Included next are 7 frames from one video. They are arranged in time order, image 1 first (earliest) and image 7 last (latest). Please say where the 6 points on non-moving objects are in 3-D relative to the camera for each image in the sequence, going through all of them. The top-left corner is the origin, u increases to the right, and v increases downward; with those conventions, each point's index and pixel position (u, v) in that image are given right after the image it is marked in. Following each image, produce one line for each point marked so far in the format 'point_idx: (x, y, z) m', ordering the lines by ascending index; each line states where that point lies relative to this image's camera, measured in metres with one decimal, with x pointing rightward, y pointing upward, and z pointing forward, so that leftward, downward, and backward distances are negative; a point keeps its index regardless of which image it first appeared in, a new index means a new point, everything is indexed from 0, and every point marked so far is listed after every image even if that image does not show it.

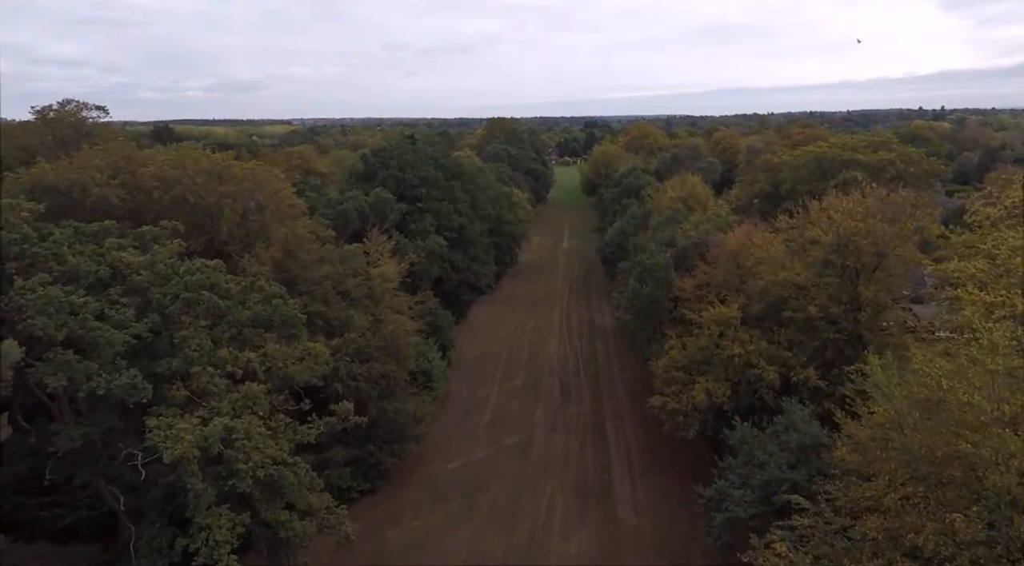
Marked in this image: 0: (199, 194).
0: (-8.1, +2.3, +19.3) m
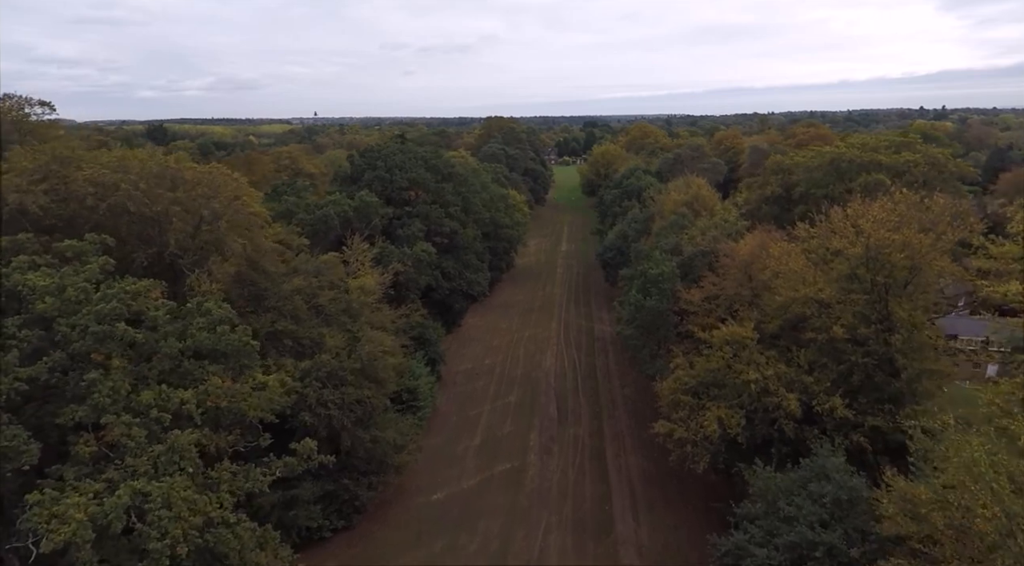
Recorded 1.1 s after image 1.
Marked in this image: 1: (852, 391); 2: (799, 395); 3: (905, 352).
0: (-8.4, +1.9, +17.0) m
1: (+8.9, -2.8, +19.6) m
2: (+7.5, -2.9, +19.5) m
3: (+10.0, -1.8, +18.9) m
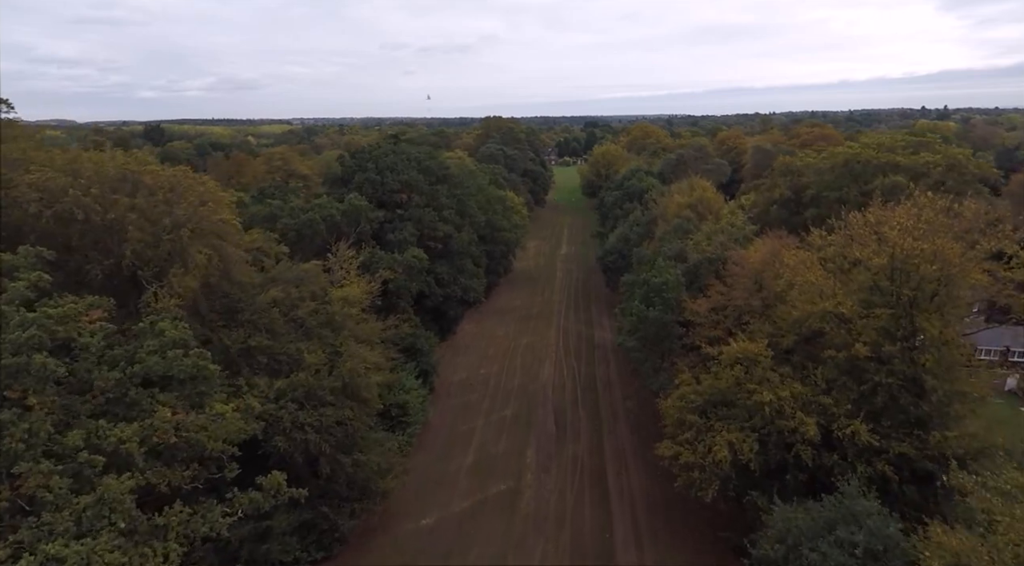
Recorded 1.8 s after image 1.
0: (-8.6, +1.5, +15.4) m
1: (+8.7, -3.2, +18.0) m
2: (+7.3, -3.2, +17.9) m
3: (+9.8, -2.1, +17.3) m
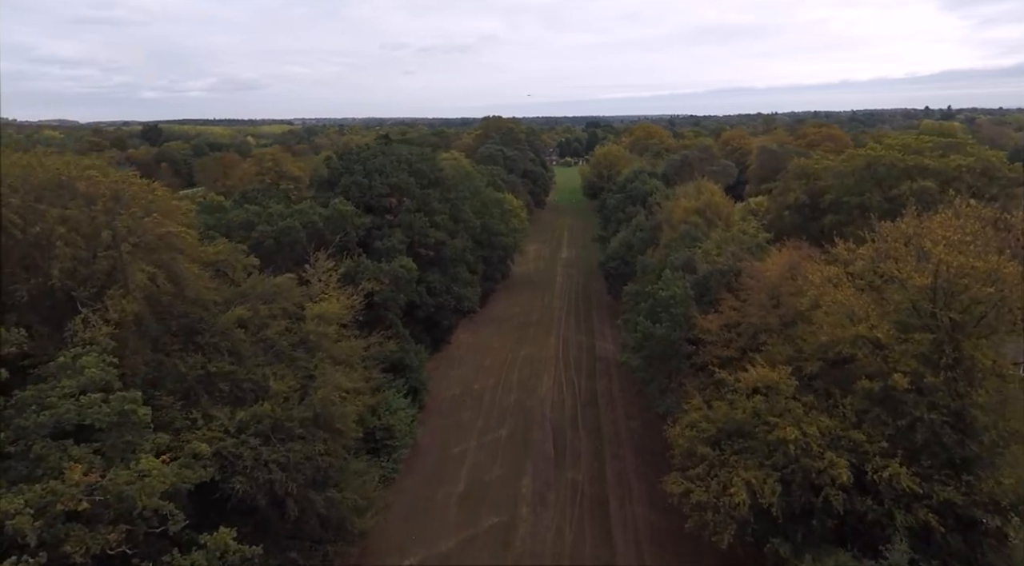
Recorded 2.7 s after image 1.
0: (-8.8, +1.1, +13.3) m
1: (+8.5, -3.6, +15.8) m
2: (+7.1, -3.7, +15.8) m
3: (+9.6, -2.5, +15.1) m
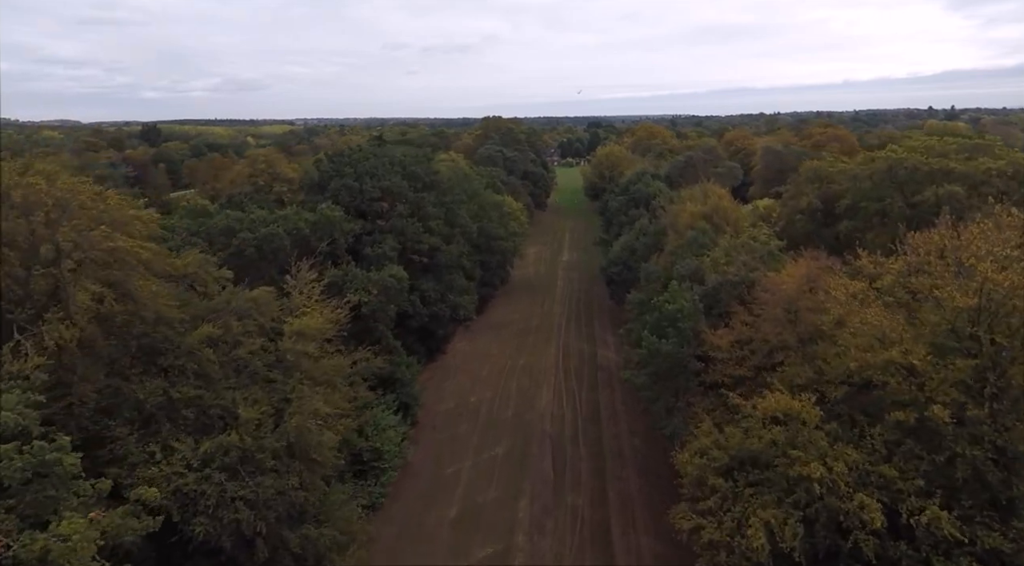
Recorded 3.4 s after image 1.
0: (-8.9, +0.7, +11.7) m
1: (+8.4, -4.0, +14.2) m
2: (+6.9, -4.0, +14.2) m
3: (+9.4, -2.9, +13.5) m
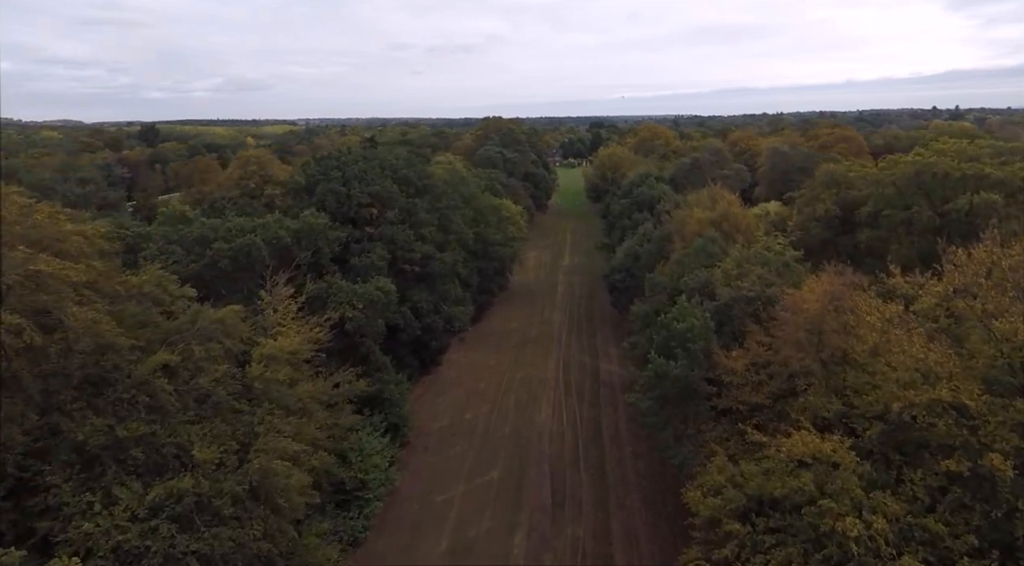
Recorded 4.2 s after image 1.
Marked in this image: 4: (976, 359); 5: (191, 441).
0: (-9.1, +0.3, +9.8) m
1: (+8.2, -4.4, +12.3) m
2: (+6.8, -4.5, +12.3) m
3: (+9.2, -3.3, +11.6) m
4: (+8.1, -1.2, +13.2) m
5: (-6.3, -3.1, +14.6) m
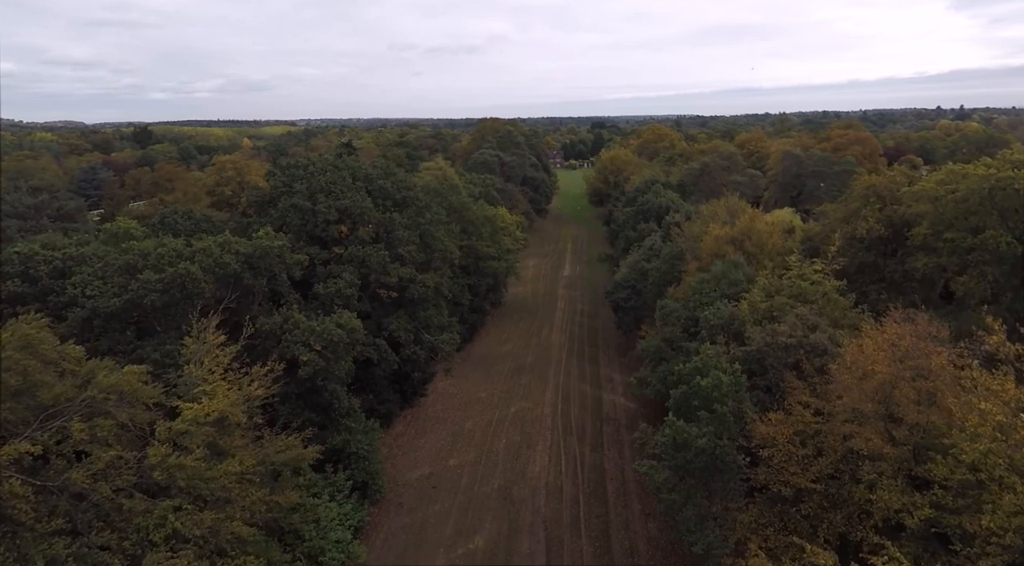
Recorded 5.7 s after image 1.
0: (-9.5, -0.7, +5.9) m
1: (+7.8, -5.4, +8.4) m
2: (+6.4, -5.5, +8.3) m
3: (+8.9, -4.3, +7.6) m
4: (+7.7, -2.2, +9.2) m
5: (-6.7, -4.1, +10.7) m
